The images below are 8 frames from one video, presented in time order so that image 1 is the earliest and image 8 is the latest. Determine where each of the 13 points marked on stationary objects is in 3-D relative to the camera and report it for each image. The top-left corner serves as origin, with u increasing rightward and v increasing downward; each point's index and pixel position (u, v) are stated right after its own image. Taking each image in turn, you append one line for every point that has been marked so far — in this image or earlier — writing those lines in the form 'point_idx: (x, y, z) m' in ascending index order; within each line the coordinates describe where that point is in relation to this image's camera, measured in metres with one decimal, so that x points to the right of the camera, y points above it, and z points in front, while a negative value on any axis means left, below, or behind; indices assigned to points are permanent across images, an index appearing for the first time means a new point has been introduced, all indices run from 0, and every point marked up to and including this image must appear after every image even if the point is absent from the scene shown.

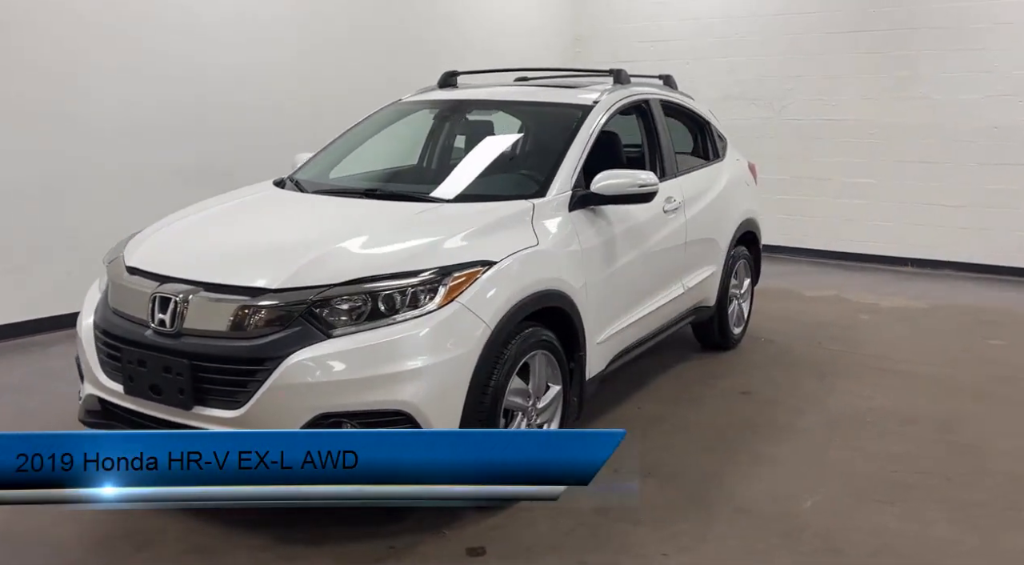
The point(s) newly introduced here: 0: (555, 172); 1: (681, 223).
0: (+0.2, +0.5, +3.3) m
1: (+0.8, +0.3, +4.0) m
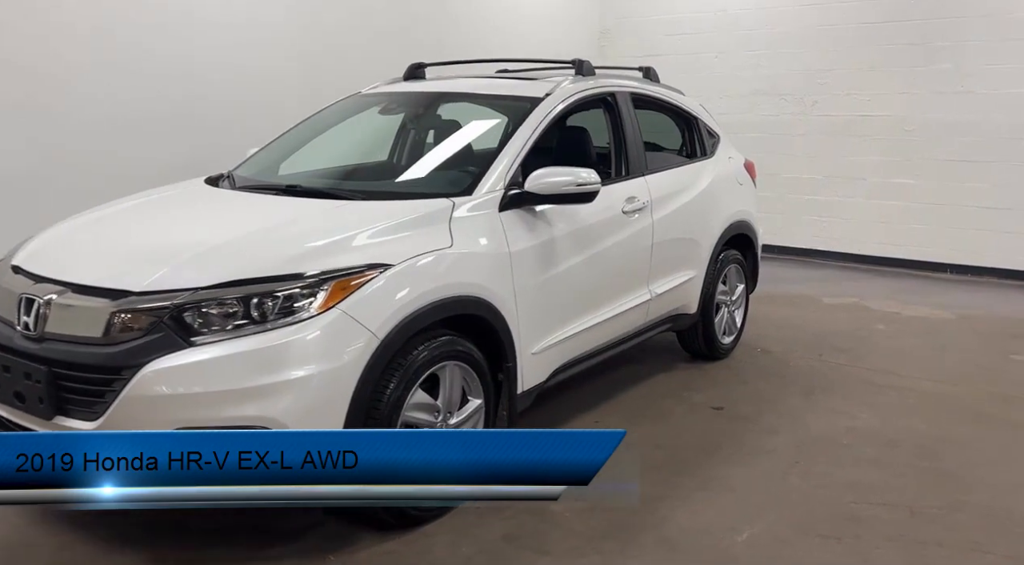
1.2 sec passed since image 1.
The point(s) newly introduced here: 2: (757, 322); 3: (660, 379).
0: (-0.1, +0.4, +3.1) m
1: (+0.6, +0.3, +3.8) m
2: (+1.7, -0.3, +5.7) m
3: (+0.8, -0.5, +4.4) m
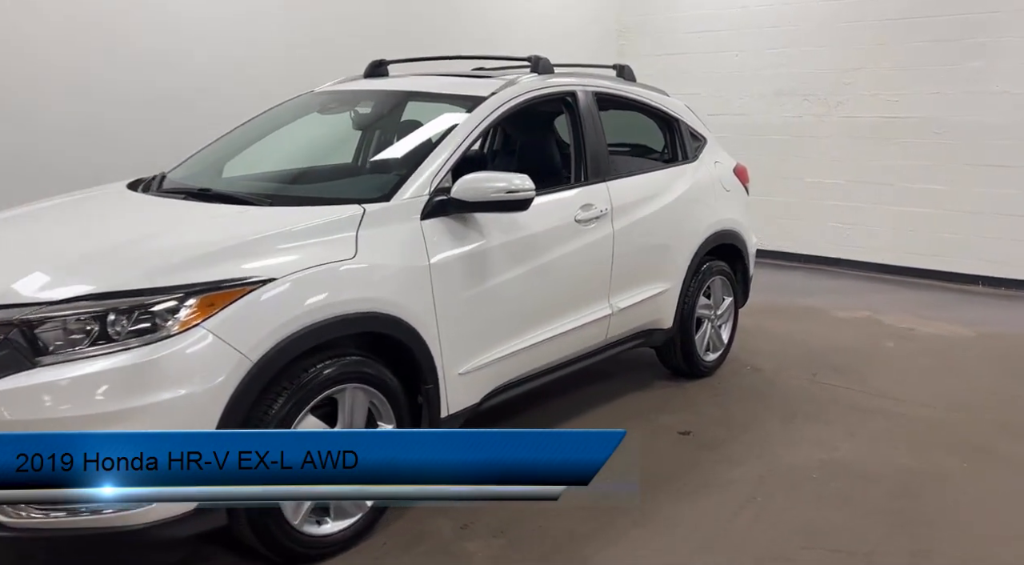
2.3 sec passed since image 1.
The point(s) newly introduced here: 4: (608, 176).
0: (-0.3, +0.4, +2.9) m
1: (+0.4, +0.2, +3.5) m
2: (+1.6, -0.4, +5.4) m
3: (+0.6, -0.6, +4.1) m
4: (+0.4, +0.5, +3.6) m
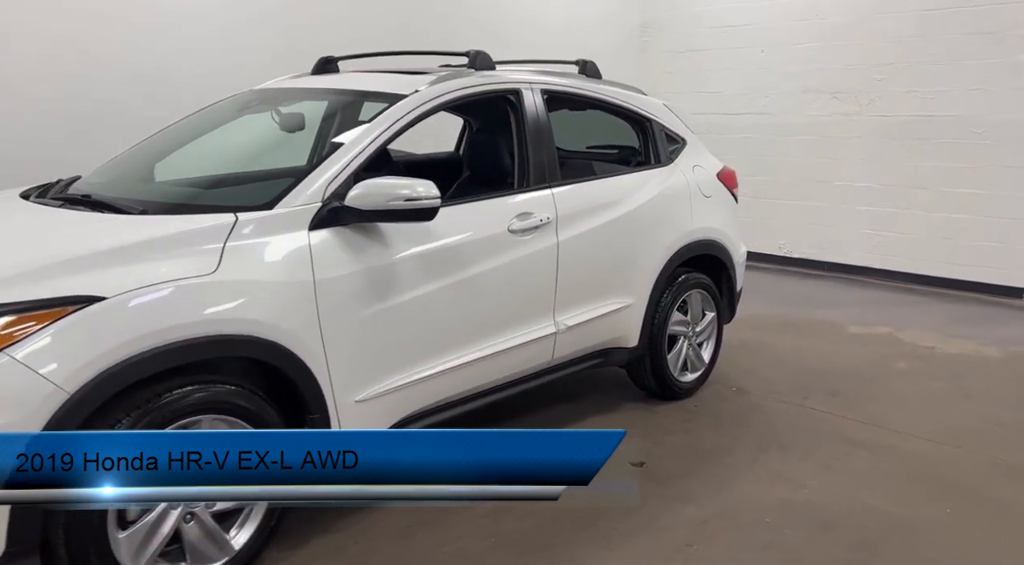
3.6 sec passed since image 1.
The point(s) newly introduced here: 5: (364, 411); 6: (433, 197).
0: (-0.6, +0.3, +2.6) m
1: (+0.1, +0.1, +3.2) m
2: (+1.4, -0.4, +5.0) m
3: (+0.3, -0.6, +3.8) m
4: (+0.2, +0.4, +3.3) m
5: (-0.5, -0.4, +2.6) m
6: (-0.2, +0.3, +2.6) m
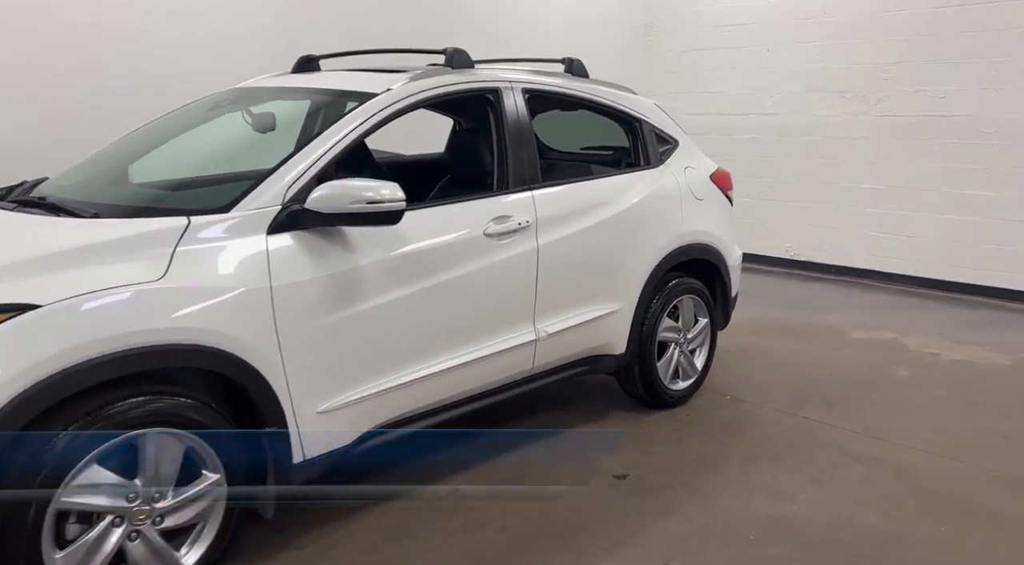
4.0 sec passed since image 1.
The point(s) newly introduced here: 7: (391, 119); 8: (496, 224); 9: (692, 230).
0: (-0.7, +0.3, +2.5) m
1: (0.0, +0.1, +3.1) m
2: (+1.4, -0.5, +4.9) m
3: (+0.3, -0.7, +3.6) m
4: (+0.1, +0.4, +3.2) m
5: (-0.6, -0.4, +2.5) m
6: (-0.3, +0.2, +2.5) m
7: (-0.4, +0.6, +2.8) m
8: (-0.1, +0.2, +3.0) m
9: (+0.8, +0.2, +3.9) m
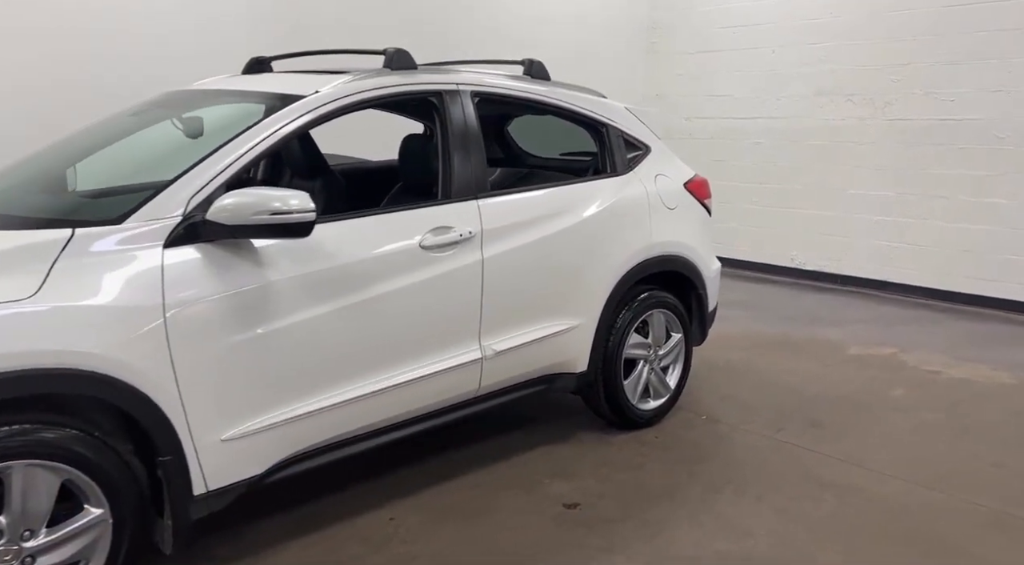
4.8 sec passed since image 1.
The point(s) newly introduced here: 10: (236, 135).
0: (-0.9, +0.3, +2.3) m
1: (-0.2, +0.1, +2.9) m
2: (+1.2, -0.5, +4.6) m
3: (+0.1, -0.7, +3.4) m
4: (-0.1, +0.3, +3.0) m
5: (-0.8, -0.5, +2.3) m
6: (-0.5, +0.2, +2.3) m
7: (-0.6, +0.5, +2.7) m
8: (-0.3, +0.2, +2.8) m
9: (+0.7, +0.2, +3.7) m
10: (-0.8, +0.4, +2.5) m
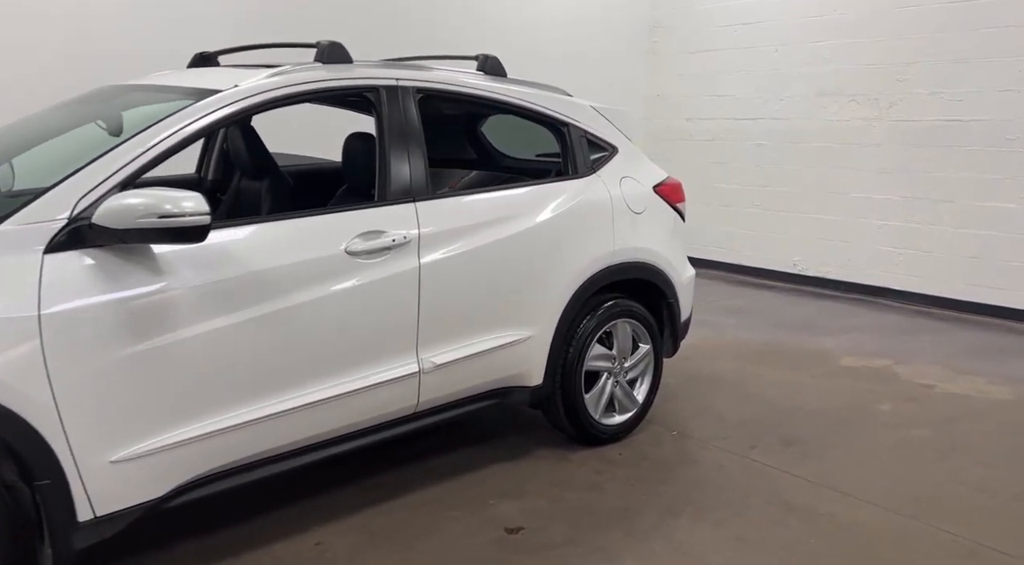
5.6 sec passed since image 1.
0: (-1.1, +0.3, +2.2) m
1: (-0.4, 0.0, +2.7) m
2: (+1.1, -0.6, +4.4) m
3: (-0.1, -0.7, +3.2) m
4: (-0.3, +0.3, +2.8) m
5: (-1.0, -0.5, +2.2) m
6: (-0.8, +0.2, +2.1) m
7: (-0.8, +0.5, +2.5) m
8: (-0.5, +0.1, +2.6) m
9: (+0.5, +0.1, +3.5) m
10: (-1.0, +0.4, +2.3) m
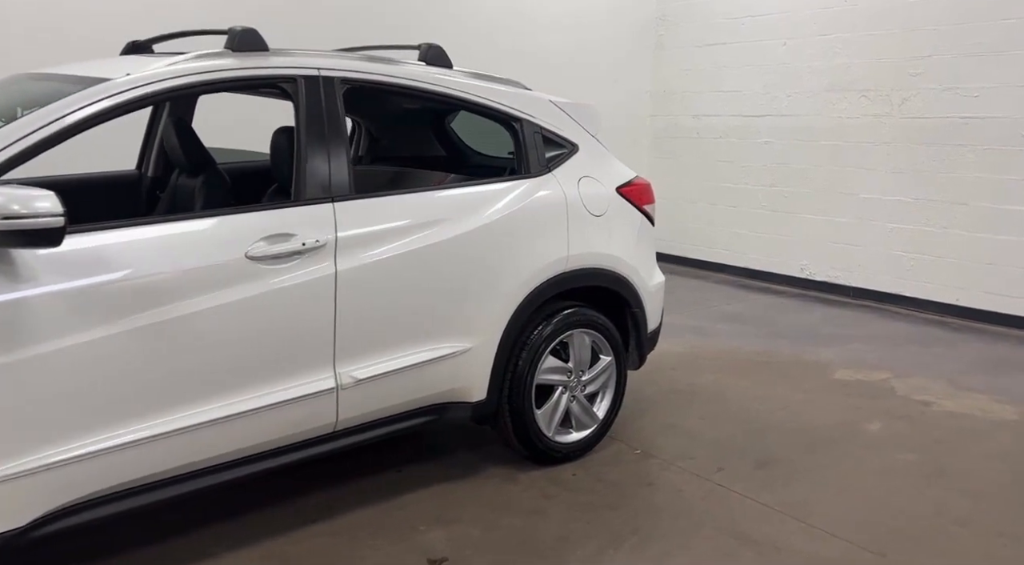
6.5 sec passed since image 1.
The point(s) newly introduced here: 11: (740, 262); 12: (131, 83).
0: (-1.4, +0.2, +2.0) m
1: (-0.6, 0.0, +2.5) m
2: (+0.9, -0.6, +4.1) m
3: (-0.3, -0.8, +3.0) m
4: (-0.5, +0.3, +2.6) m
5: (-1.2, -0.5, +2.0) m
6: (-1.0, +0.2, +1.9) m
7: (-1.0, +0.5, +2.3) m
8: (-0.7, +0.1, +2.4) m
9: (+0.3, +0.1, +3.2) m
10: (-1.3, +0.4, +2.1) m
11: (+2.2, +0.2, +8.1) m
12: (-1.1, +0.5, +2.3) m
